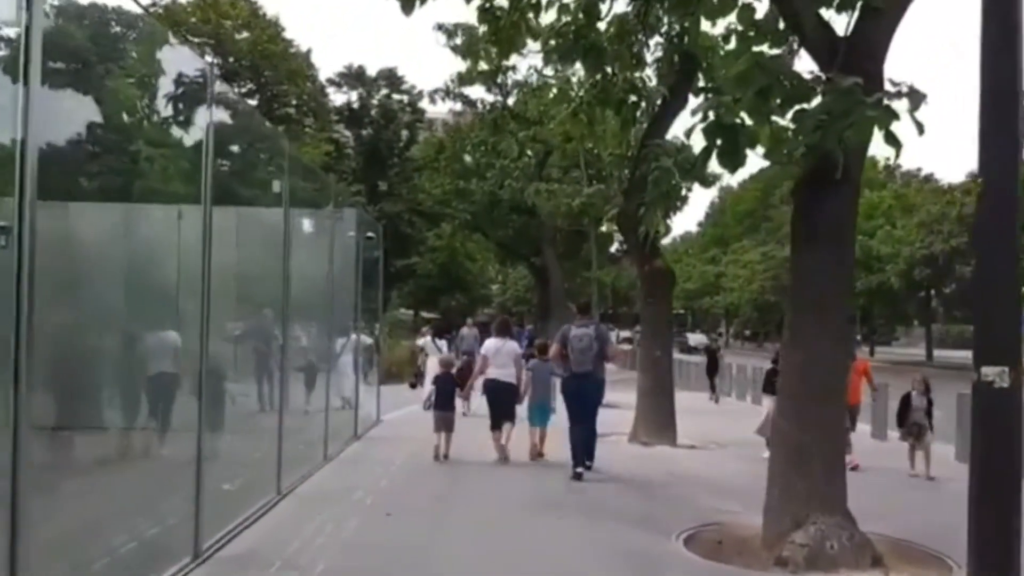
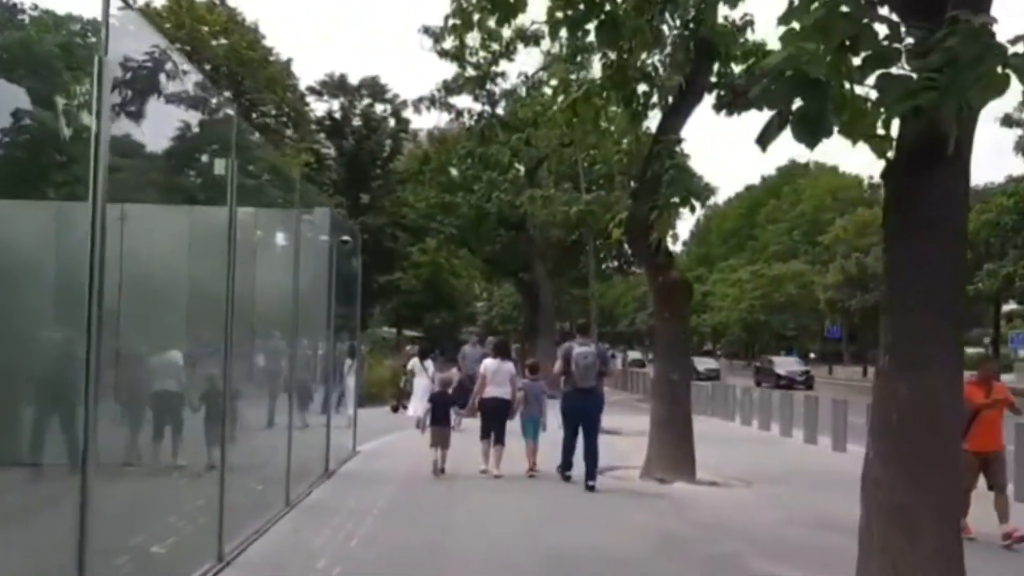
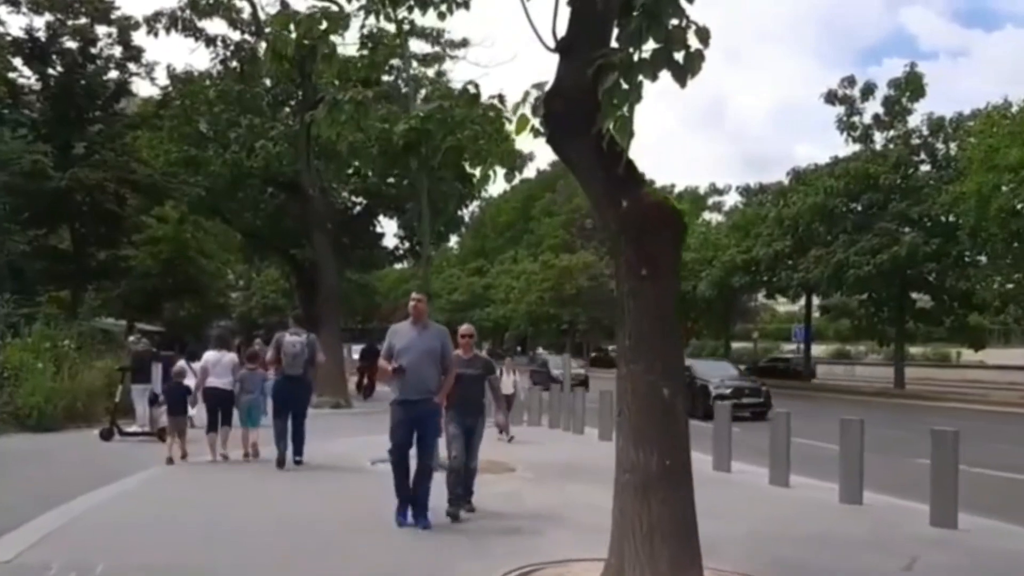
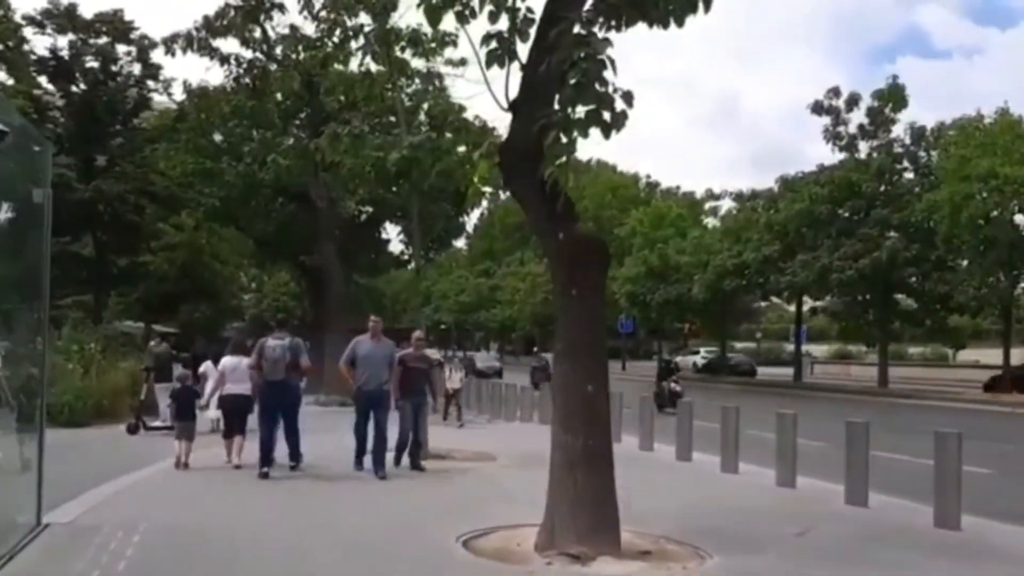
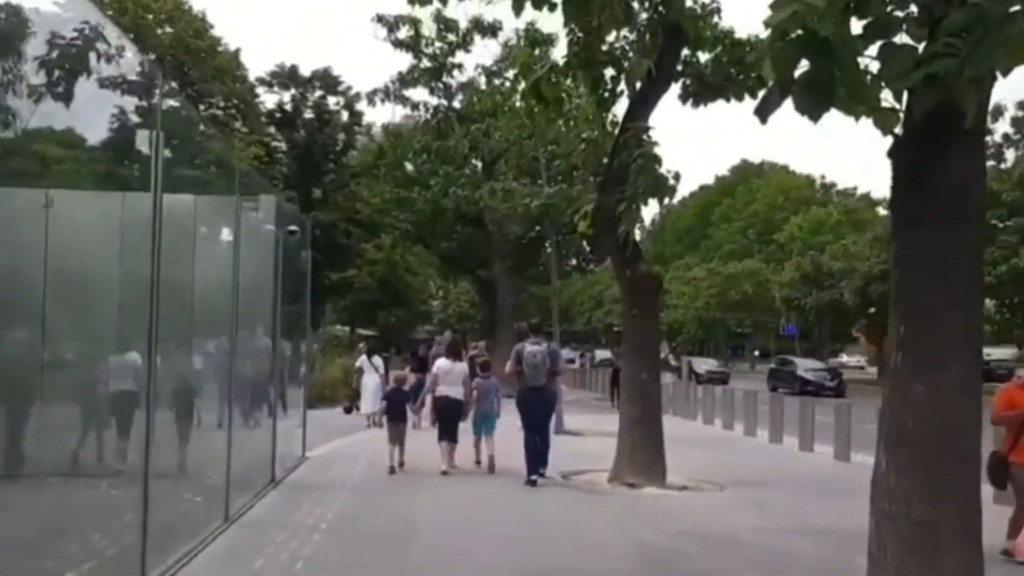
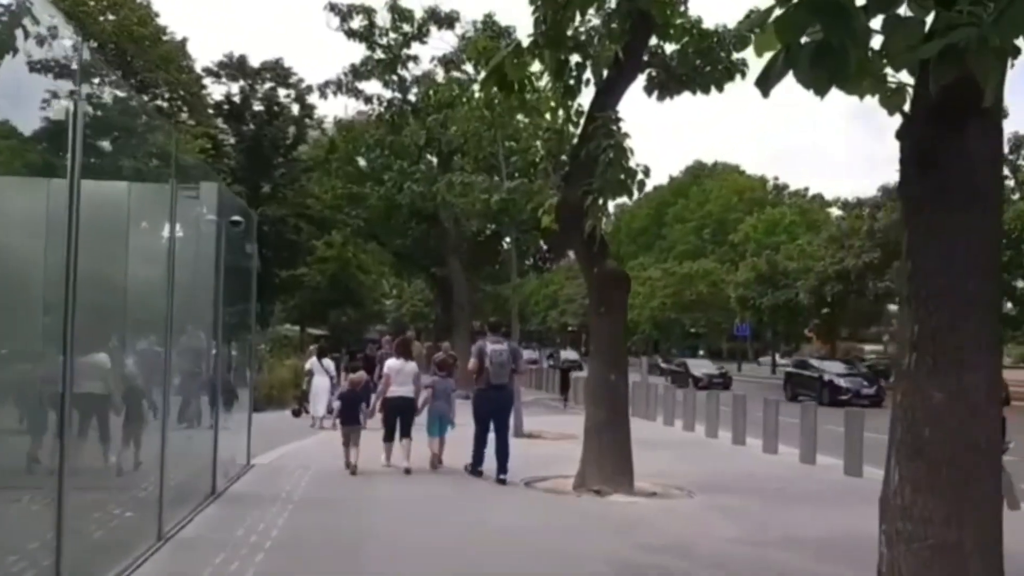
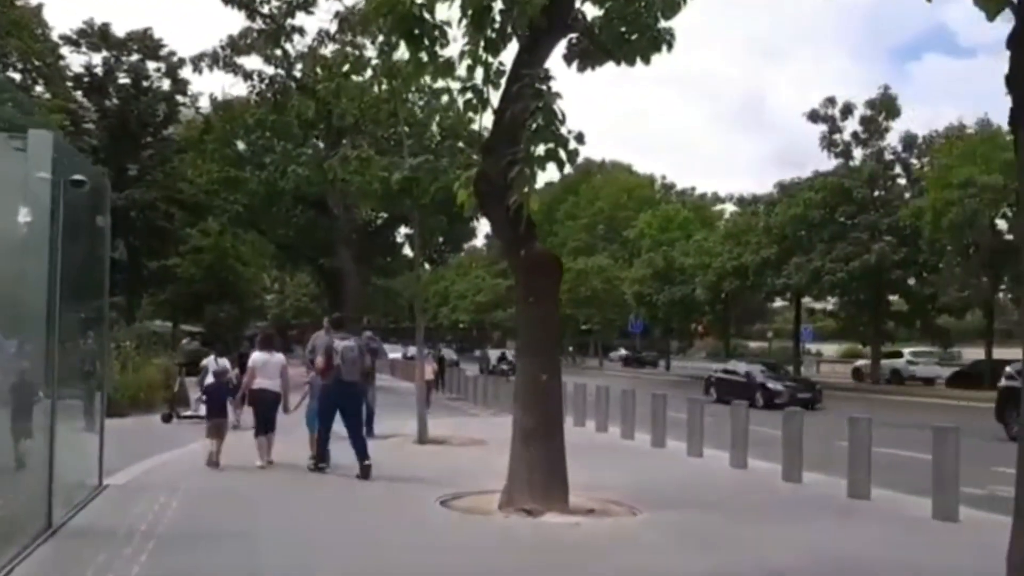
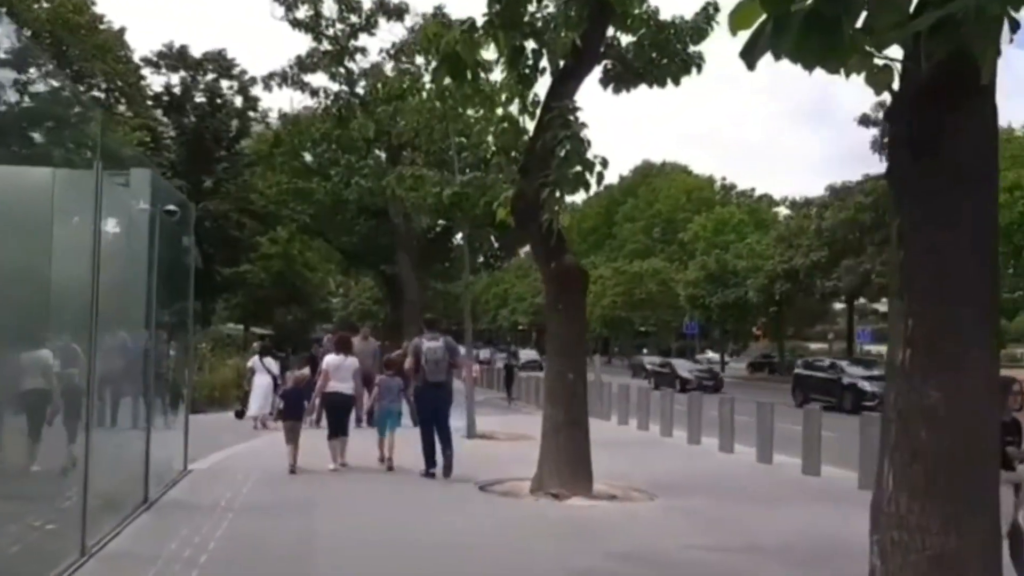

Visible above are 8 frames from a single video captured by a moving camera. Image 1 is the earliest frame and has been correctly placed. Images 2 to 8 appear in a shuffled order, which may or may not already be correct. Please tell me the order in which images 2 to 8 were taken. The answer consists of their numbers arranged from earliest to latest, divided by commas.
2, 5, 6, 8, 7, 4, 3
